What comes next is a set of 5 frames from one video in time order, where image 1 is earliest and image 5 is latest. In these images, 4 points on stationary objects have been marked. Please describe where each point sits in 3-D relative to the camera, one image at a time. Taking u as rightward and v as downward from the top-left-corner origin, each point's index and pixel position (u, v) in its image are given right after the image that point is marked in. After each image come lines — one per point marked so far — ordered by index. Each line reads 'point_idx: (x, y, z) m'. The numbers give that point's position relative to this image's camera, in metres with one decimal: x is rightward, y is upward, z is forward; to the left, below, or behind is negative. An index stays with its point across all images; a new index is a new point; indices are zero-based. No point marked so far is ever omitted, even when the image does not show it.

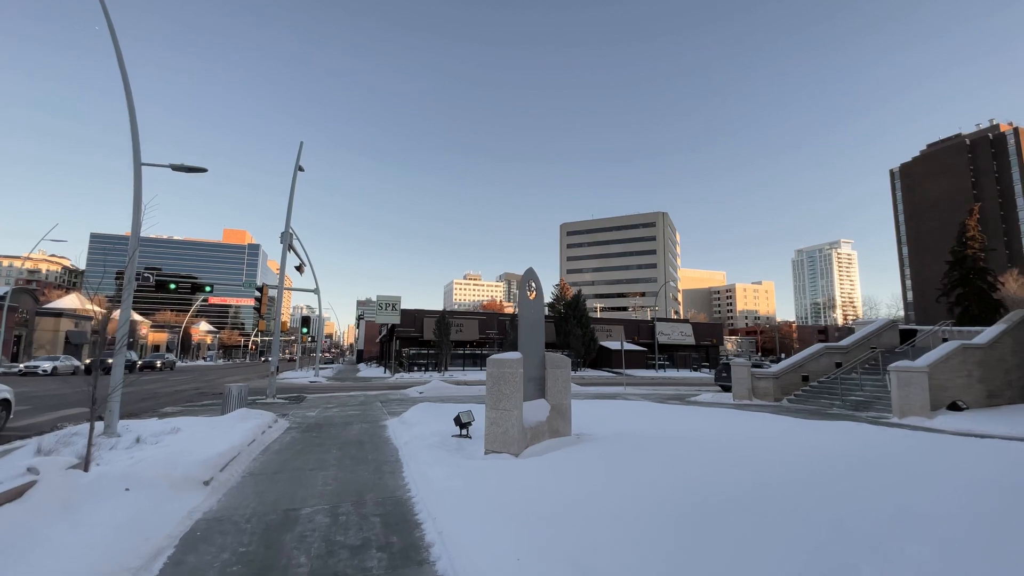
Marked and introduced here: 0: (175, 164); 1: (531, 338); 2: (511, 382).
0: (-8.1, +3.0, +11.4) m
1: (+0.3, -1.0, +8.9) m
2: (-0.1, -1.6, +7.9) m
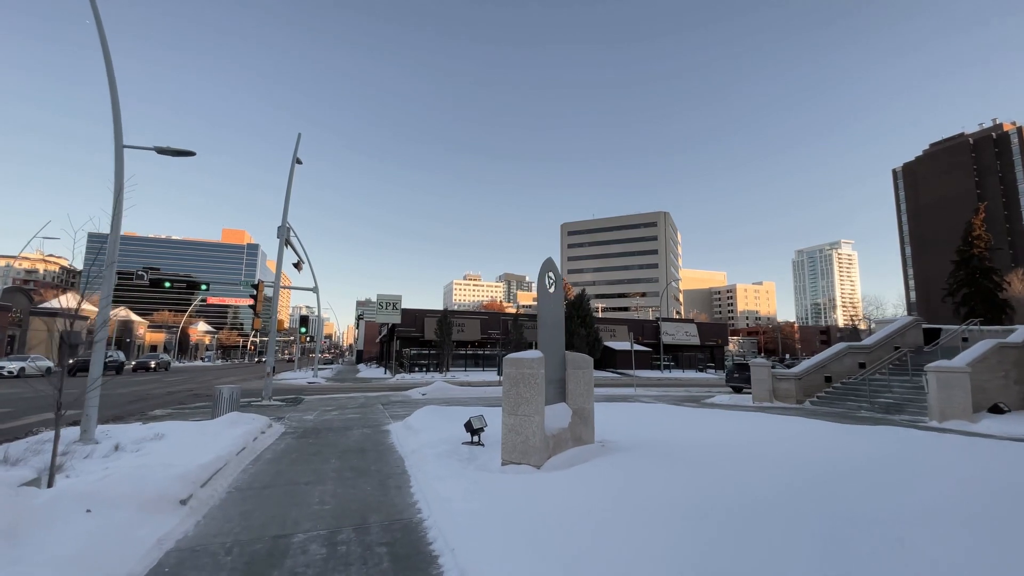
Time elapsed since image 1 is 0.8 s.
0: (-7.7, +3.1, +10.5) m
1: (+0.7, -0.8, +8.0) m
2: (+0.3, -1.4, +7.0) m
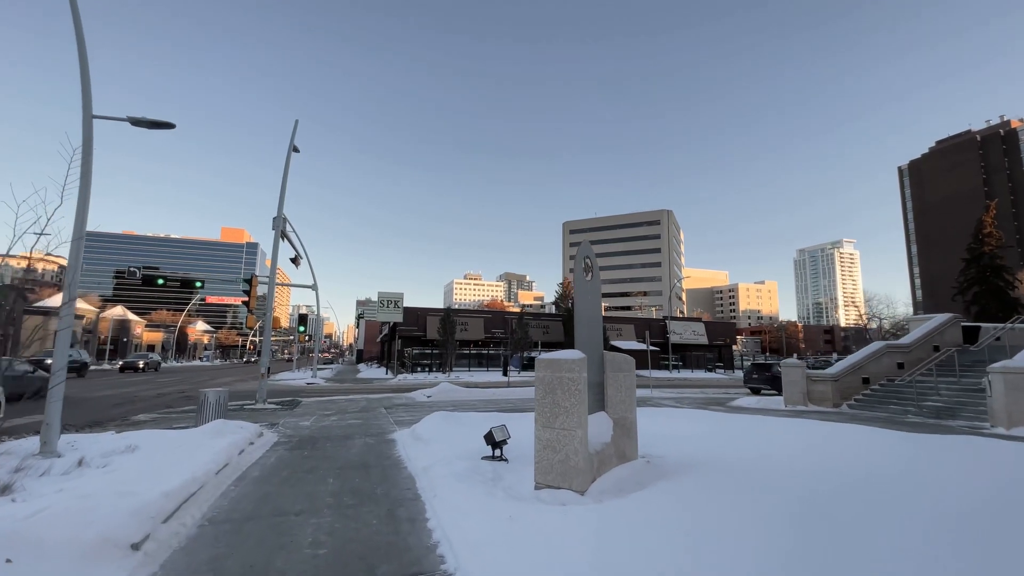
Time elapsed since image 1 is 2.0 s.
0: (-7.3, +3.3, +9.2) m
1: (+1.1, -0.6, +6.8) m
2: (+0.7, -1.2, +5.8) m
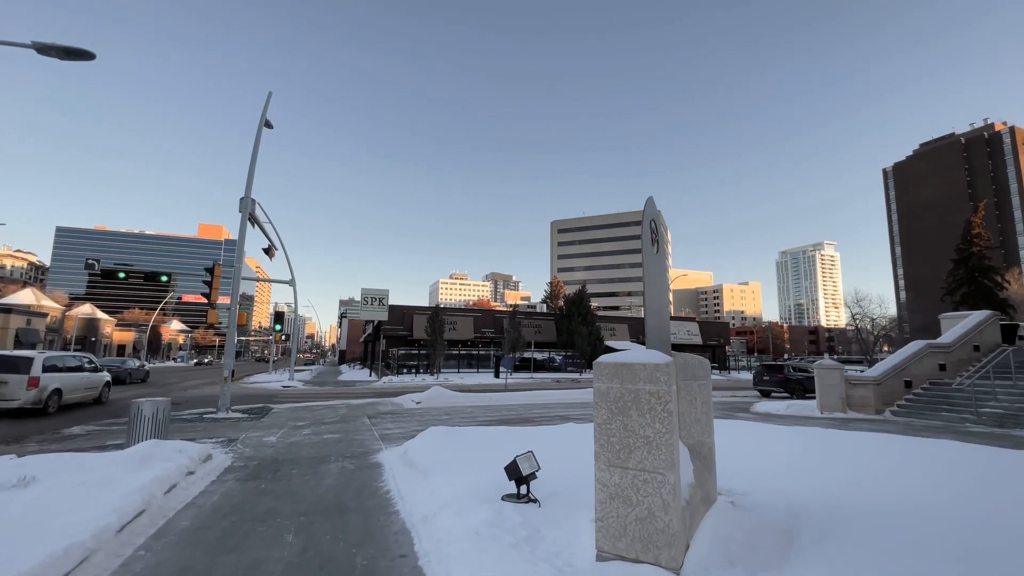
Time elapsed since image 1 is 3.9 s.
0: (-7.0, +3.6, +7.0) m
1: (+1.5, -0.4, +4.8) m
2: (+1.1, -1.0, +3.8) m
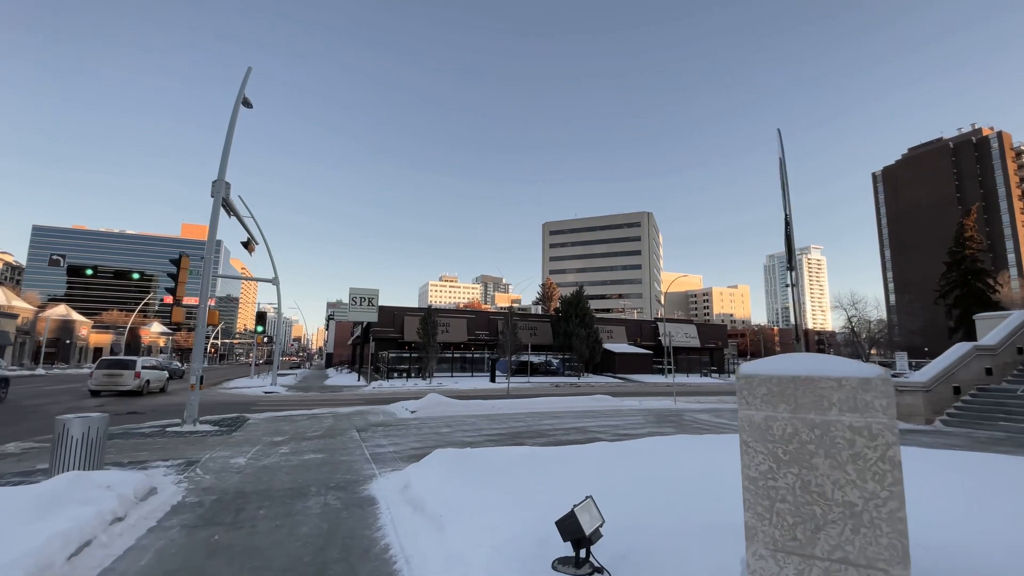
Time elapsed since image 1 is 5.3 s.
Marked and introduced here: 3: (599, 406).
0: (-6.5, +3.8, +5.3) m
1: (+1.9, -0.2, +3.2) m
2: (+1.6, -0.8, +2.2) m
3: (+3.2, -4.3, +17.6) m
